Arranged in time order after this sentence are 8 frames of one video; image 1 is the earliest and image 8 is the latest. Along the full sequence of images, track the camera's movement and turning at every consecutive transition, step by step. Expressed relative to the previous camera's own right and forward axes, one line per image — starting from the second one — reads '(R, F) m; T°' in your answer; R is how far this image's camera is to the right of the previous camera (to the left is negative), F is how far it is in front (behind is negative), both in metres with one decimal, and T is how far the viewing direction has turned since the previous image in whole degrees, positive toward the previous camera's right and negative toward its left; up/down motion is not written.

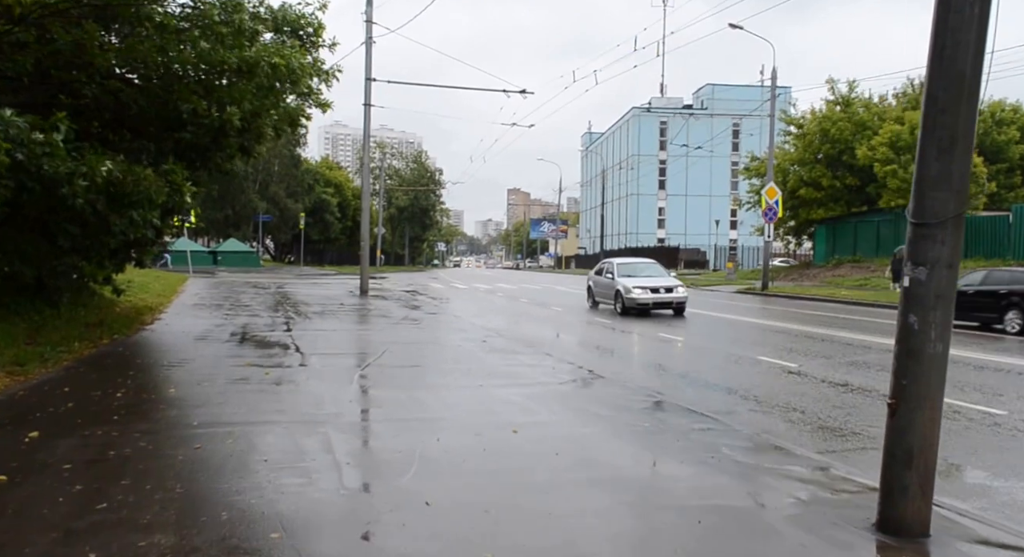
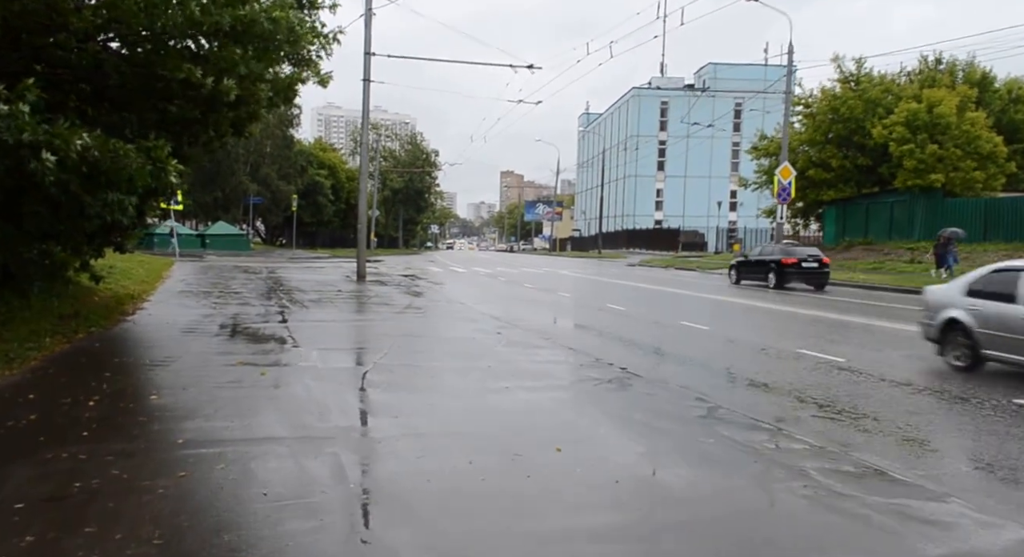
(-0.3, +1.1) m; 0°
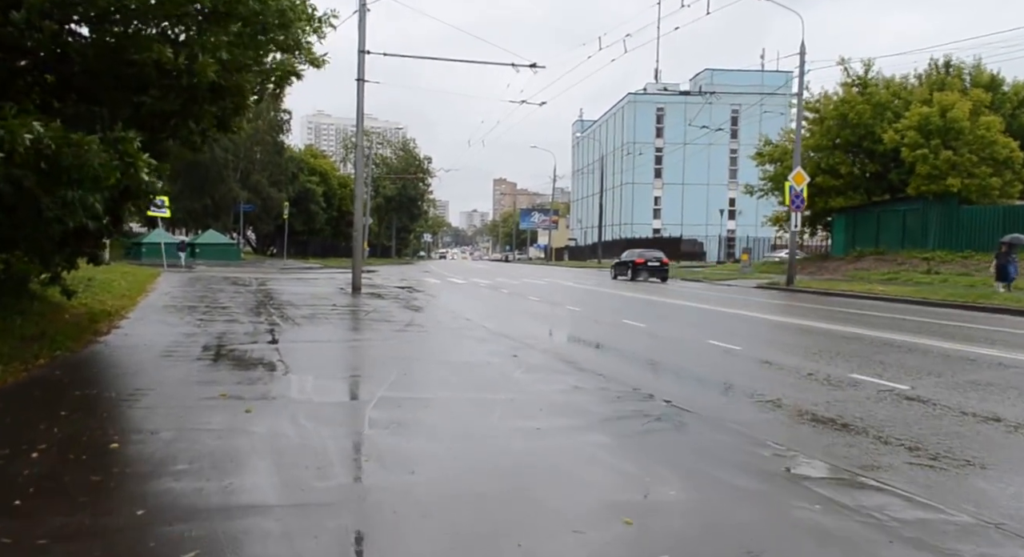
(-0.3, +1.2) m; +1°
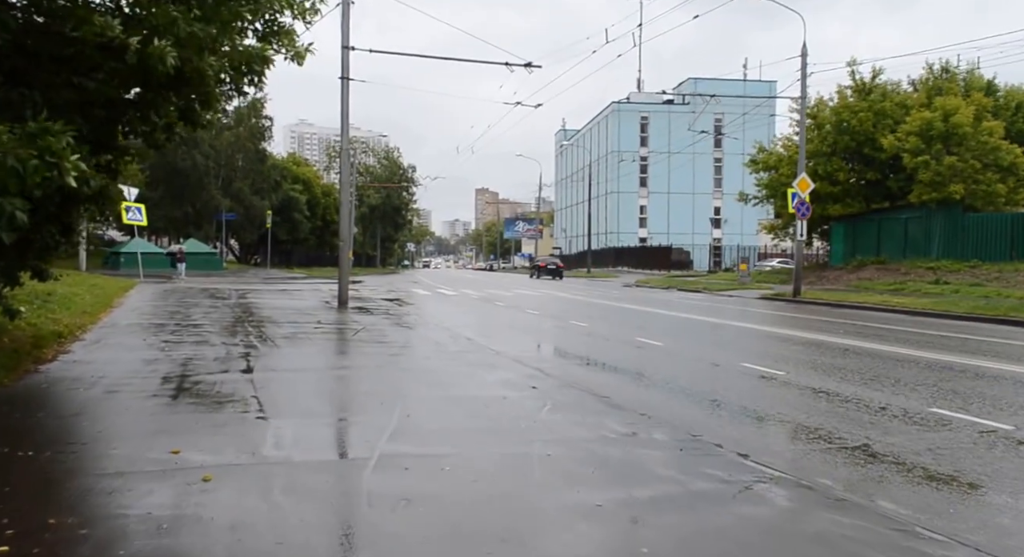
(-0.3, +1.5) m; +1°
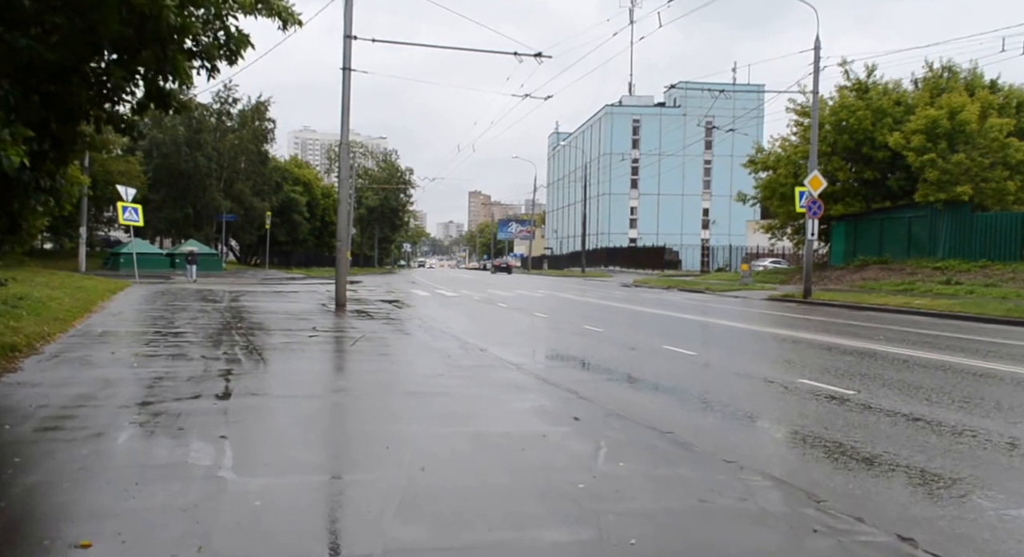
(-0.3, +1.2) m; 0°
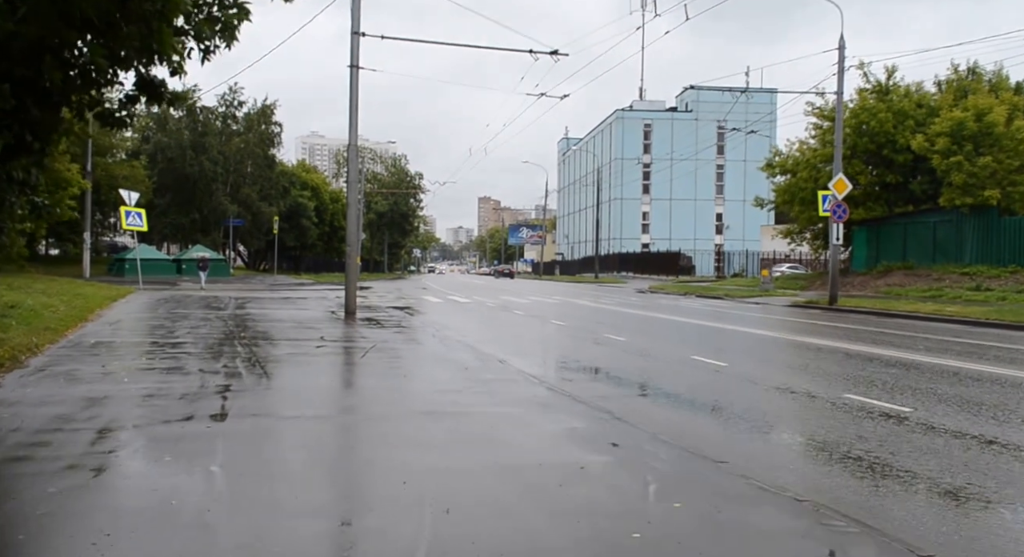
(-0.2, +1.0) m; -1°
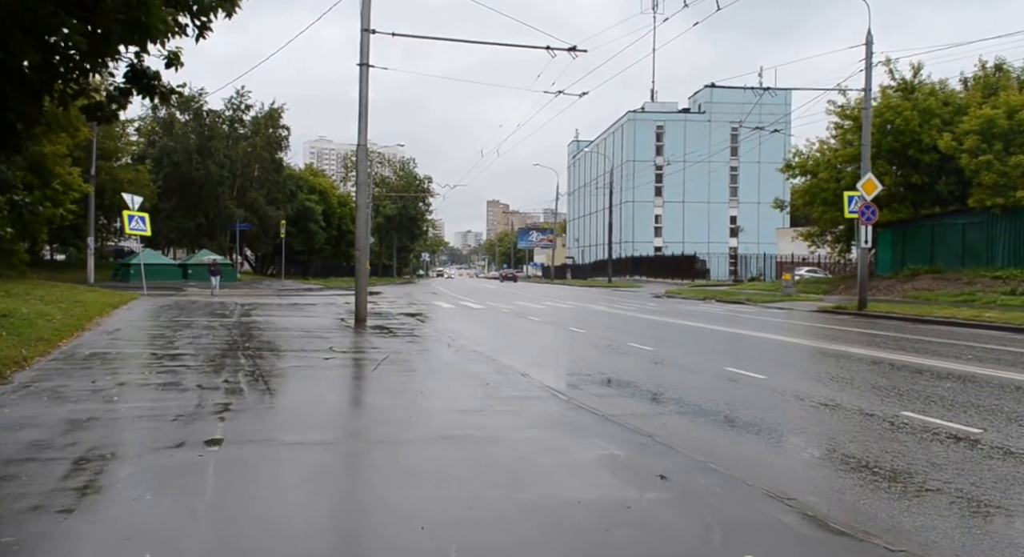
(-0.2, +1.0) m; -1°
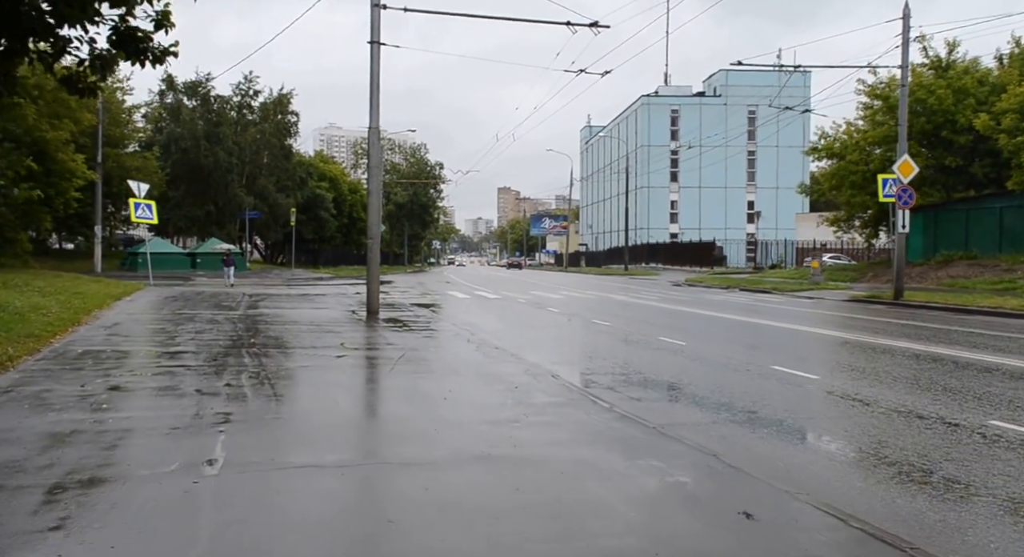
(-0.3, +1.2) m; -1°
